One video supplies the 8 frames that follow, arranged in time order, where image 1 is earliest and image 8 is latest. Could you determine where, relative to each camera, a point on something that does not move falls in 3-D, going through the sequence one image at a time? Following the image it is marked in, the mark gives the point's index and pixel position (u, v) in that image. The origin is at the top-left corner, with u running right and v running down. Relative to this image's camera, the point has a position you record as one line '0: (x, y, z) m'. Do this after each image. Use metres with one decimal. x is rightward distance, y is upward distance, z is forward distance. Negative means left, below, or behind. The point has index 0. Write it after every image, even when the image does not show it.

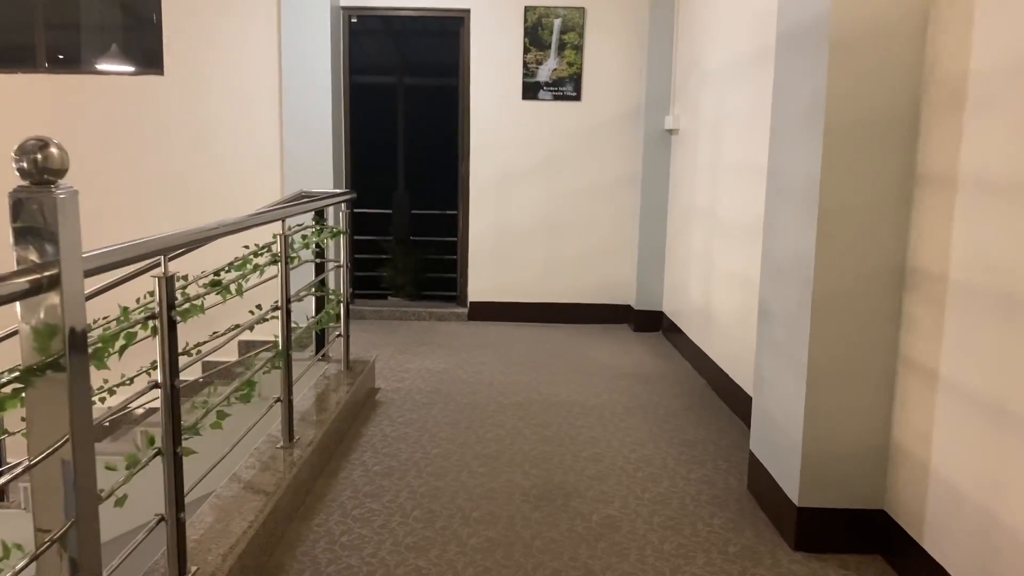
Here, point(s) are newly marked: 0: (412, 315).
0: (-0.6, -0.2, +5.2) m
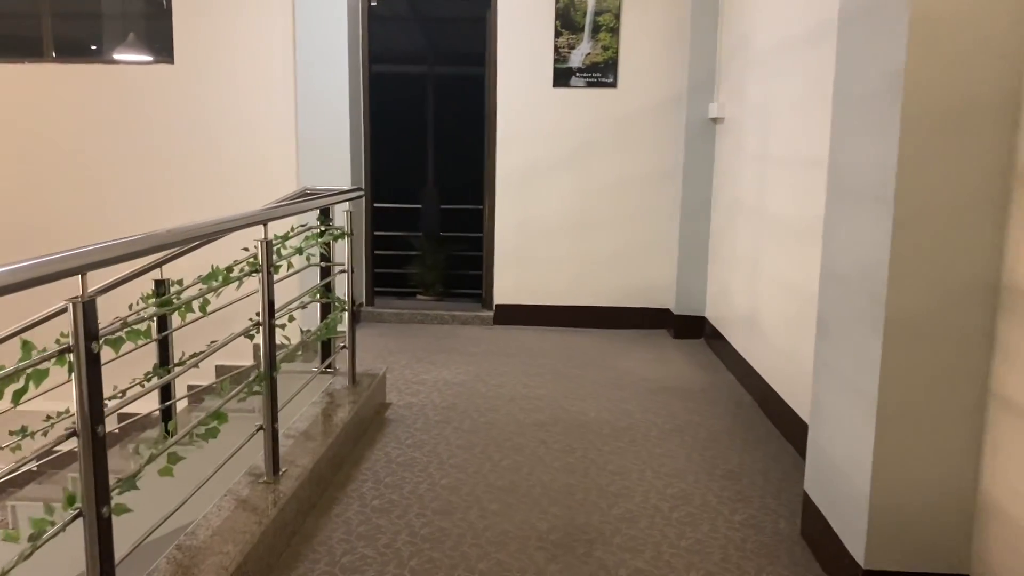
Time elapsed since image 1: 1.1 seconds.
0: (-0.4, -0.2, +4.9) m
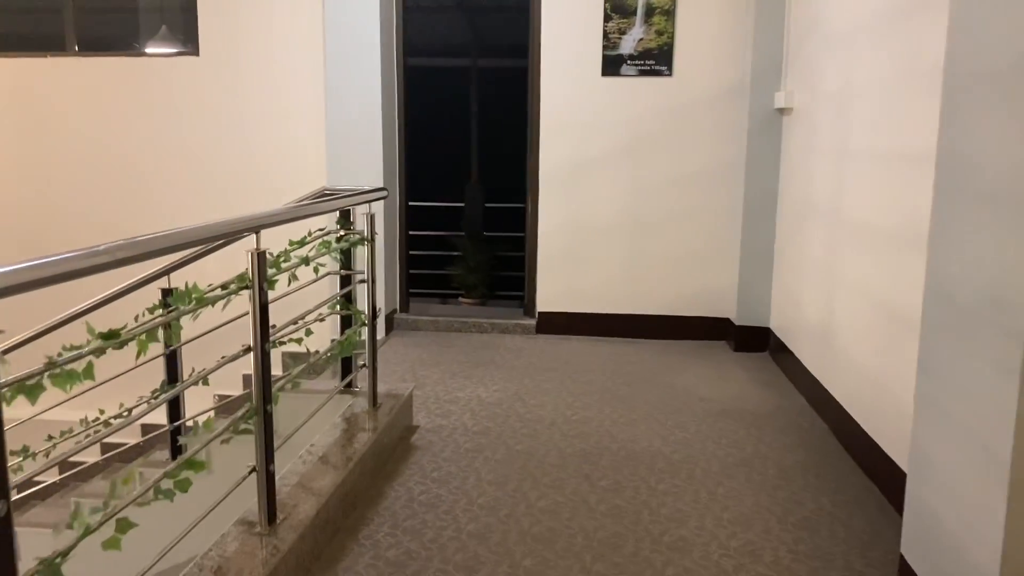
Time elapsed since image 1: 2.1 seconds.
0: (-0.2, -0.2, +4.5) m
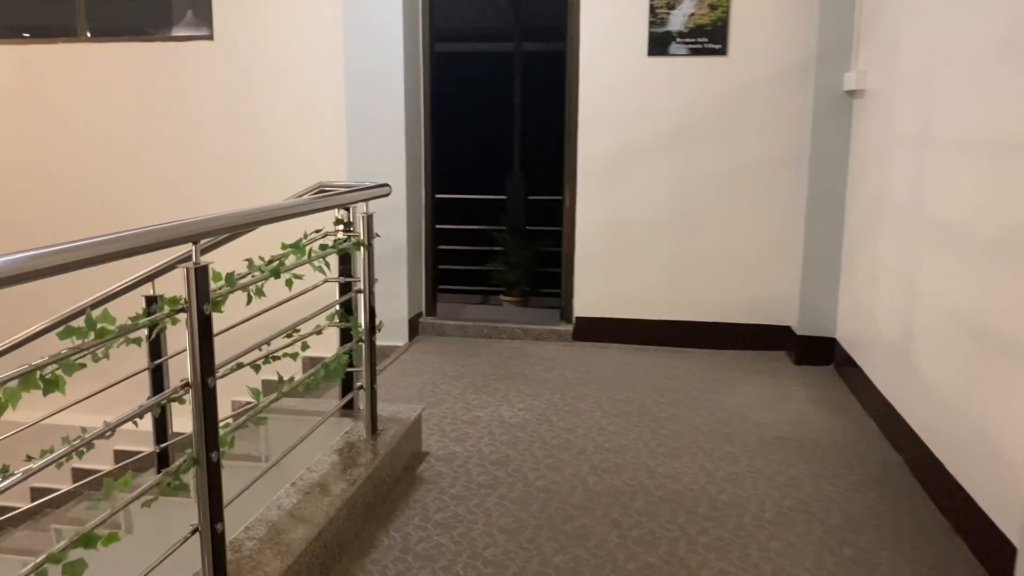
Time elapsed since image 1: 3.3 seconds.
0: (0.0, -0.2, +4.1) m
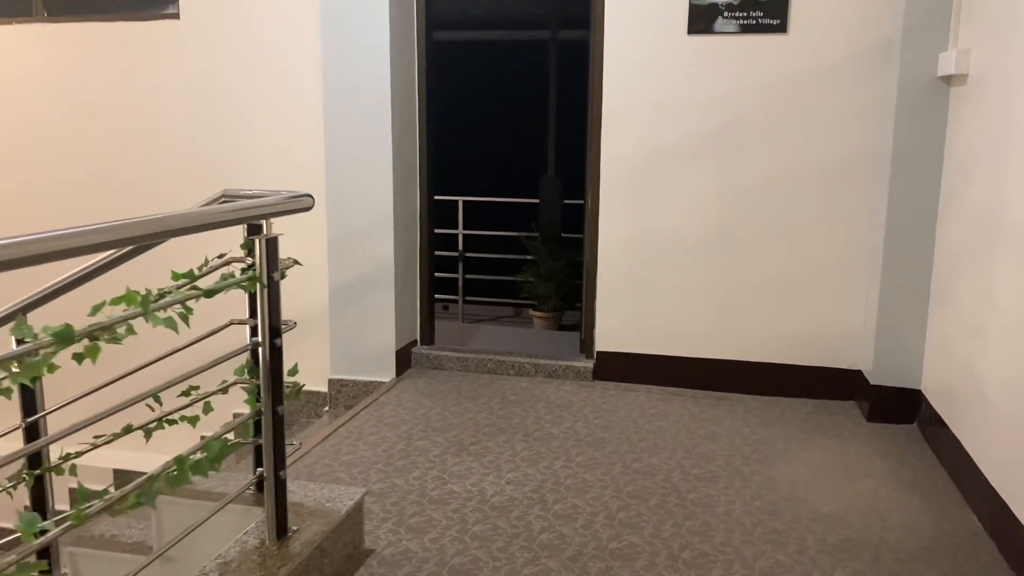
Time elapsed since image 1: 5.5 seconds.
0: (0.0, -0.3, +3.5) m
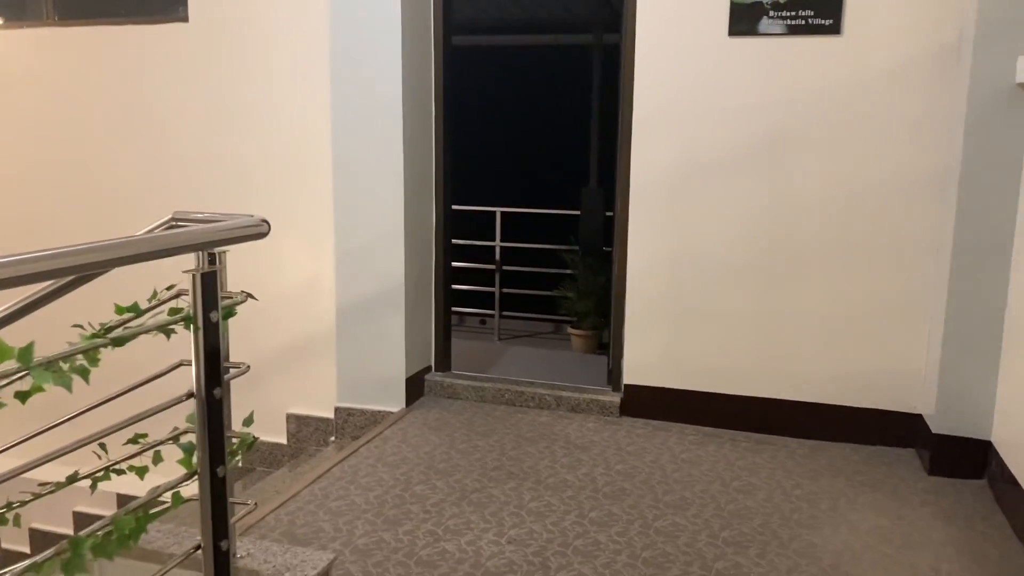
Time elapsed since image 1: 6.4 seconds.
0: (+0.1, -0.4, +3.2) m
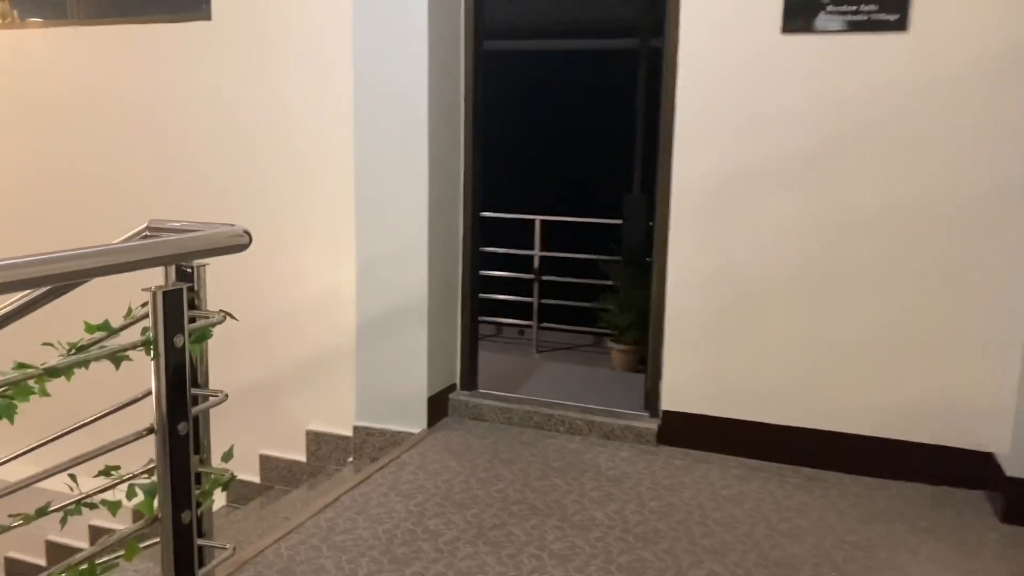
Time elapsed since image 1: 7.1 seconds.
0: (+0.2, -0.5, +3.0) m
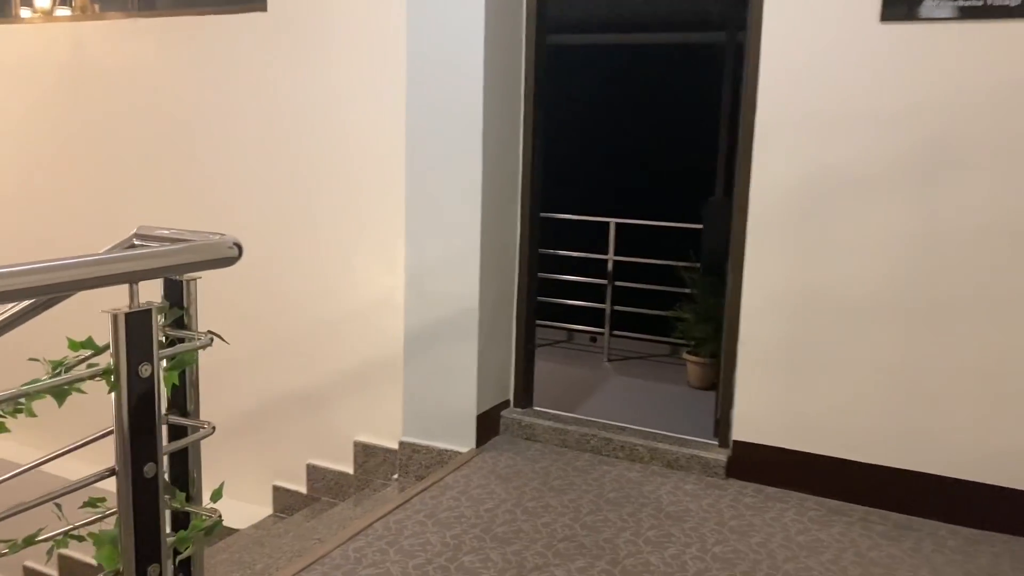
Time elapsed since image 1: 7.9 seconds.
0: (+0.3, -0.5, +2.7) m
